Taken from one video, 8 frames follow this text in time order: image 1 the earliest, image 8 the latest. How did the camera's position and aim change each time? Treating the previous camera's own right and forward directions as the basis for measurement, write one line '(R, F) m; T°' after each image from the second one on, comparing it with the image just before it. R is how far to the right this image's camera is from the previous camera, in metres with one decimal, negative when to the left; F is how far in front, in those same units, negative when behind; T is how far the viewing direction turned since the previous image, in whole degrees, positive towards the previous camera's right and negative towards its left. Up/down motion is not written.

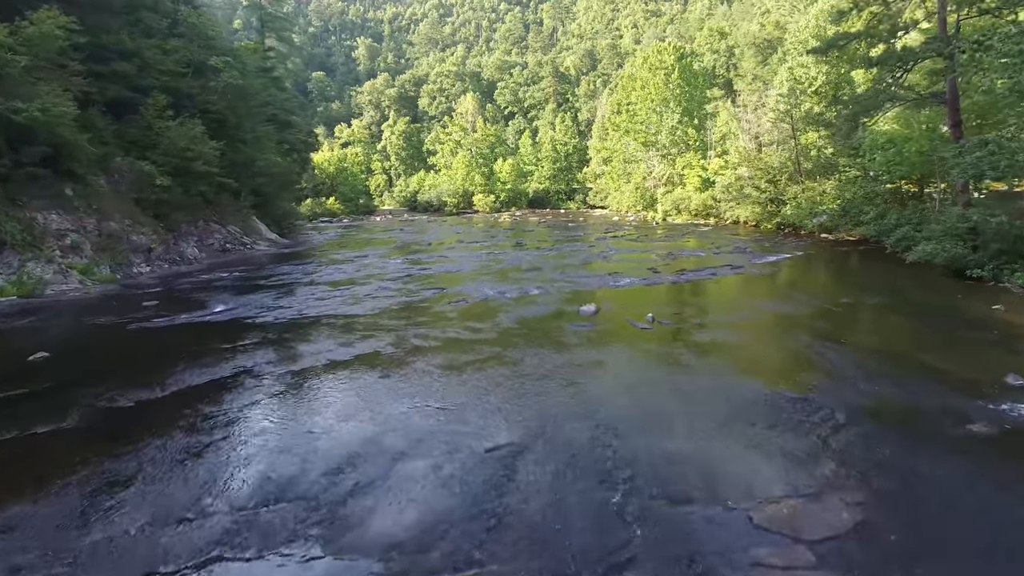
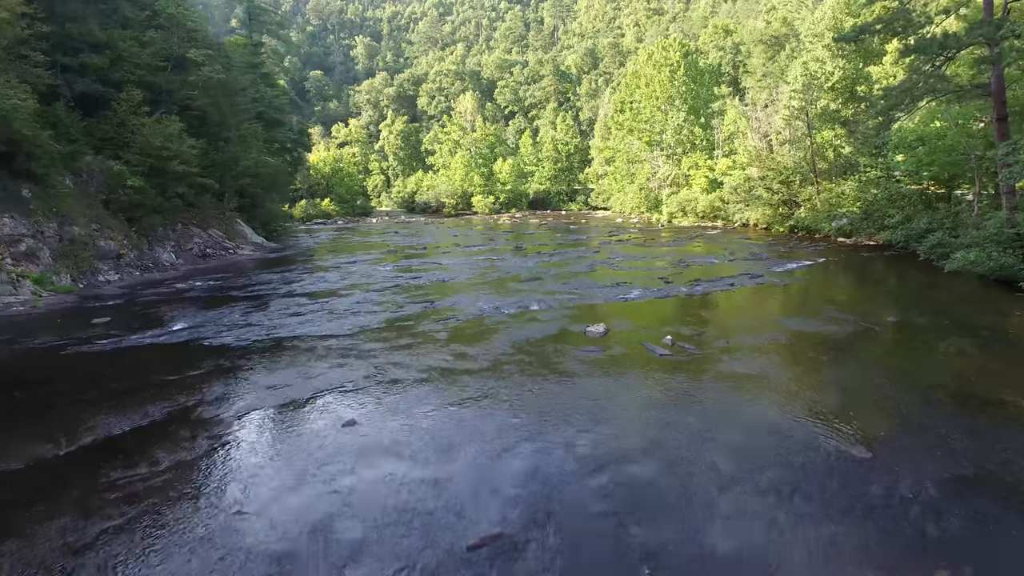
(0.0, +1.7) m; 0°
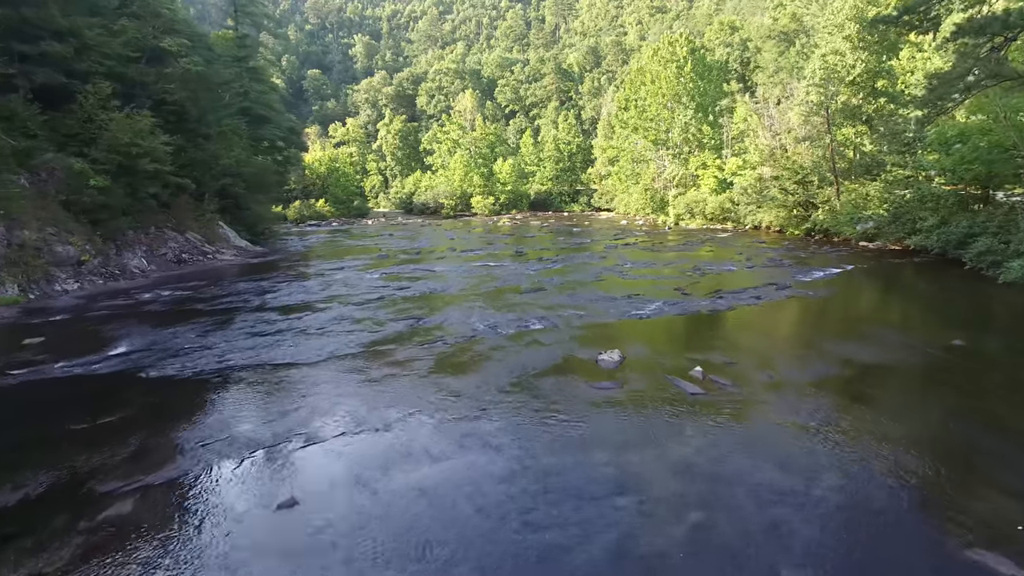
(0.0, +1.9) m; 0°
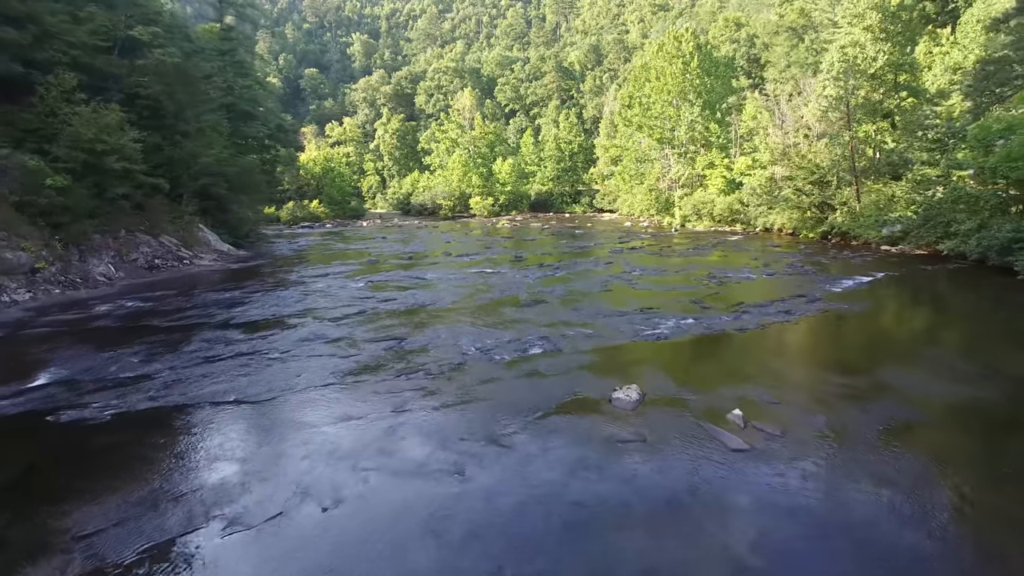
(0.0, +1.7) m; 0°
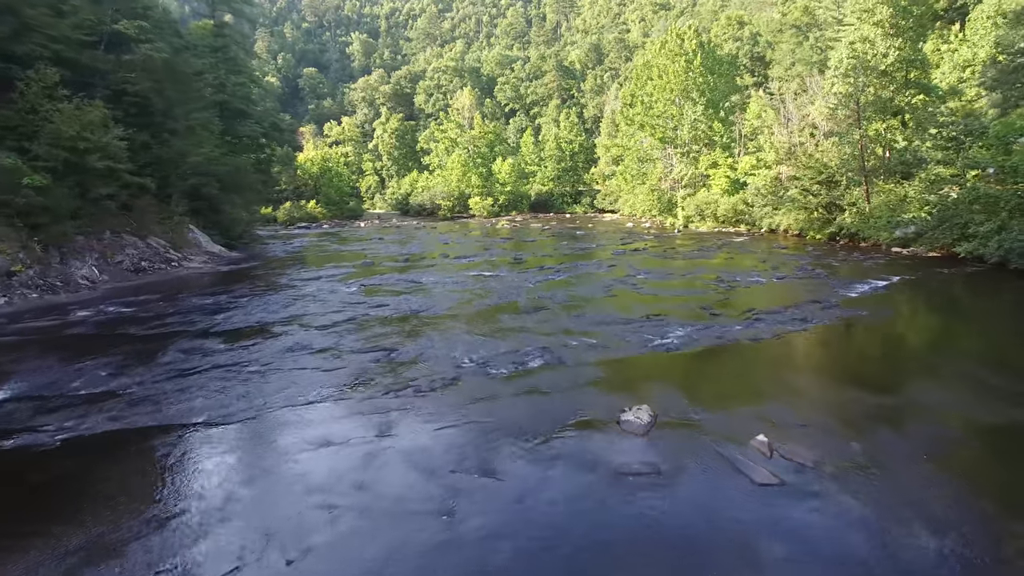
(0.0, +0.8) m; 0°
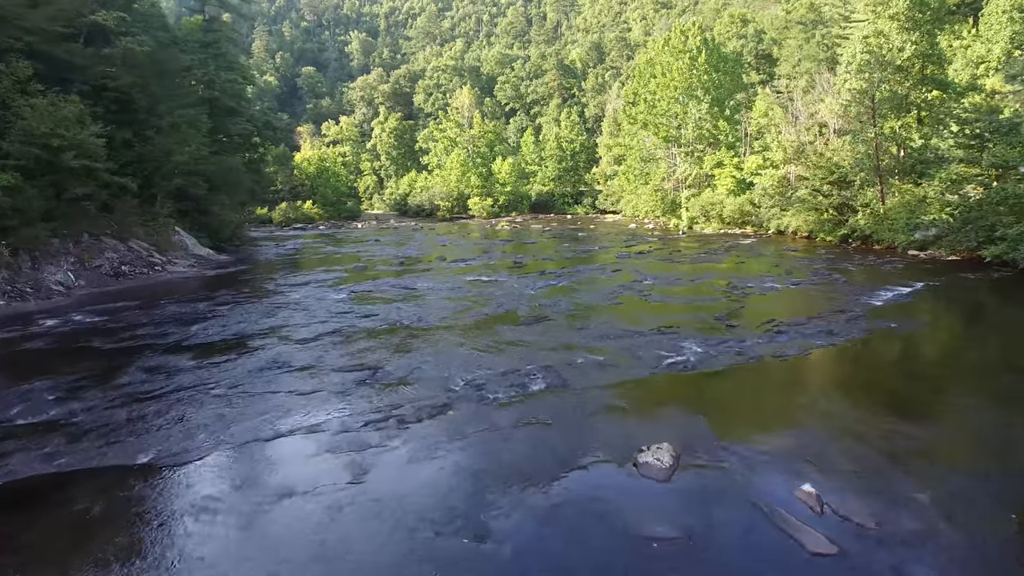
(0.0, +1.1) m; 0°
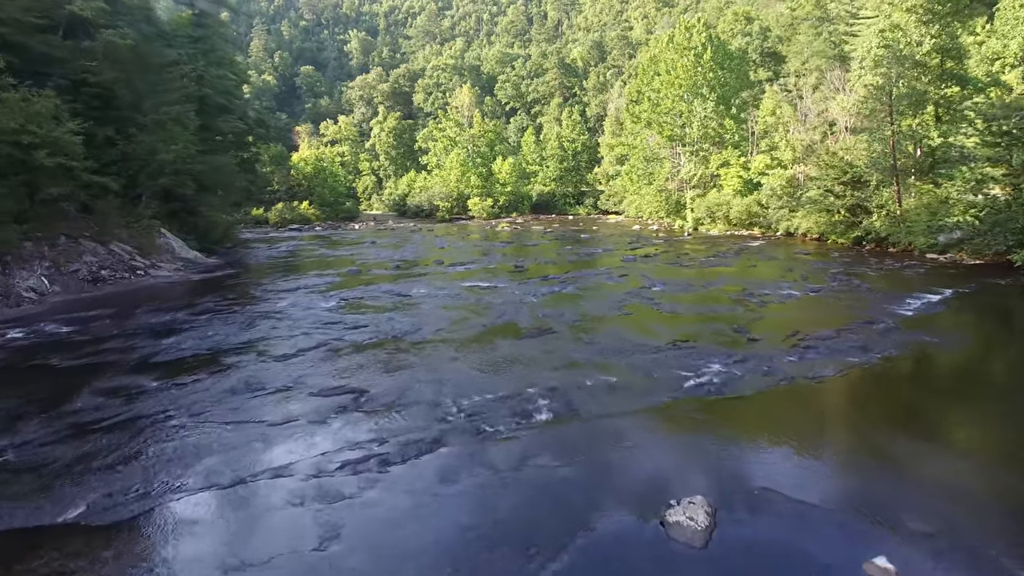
(0.0, +1.1) m; 0°
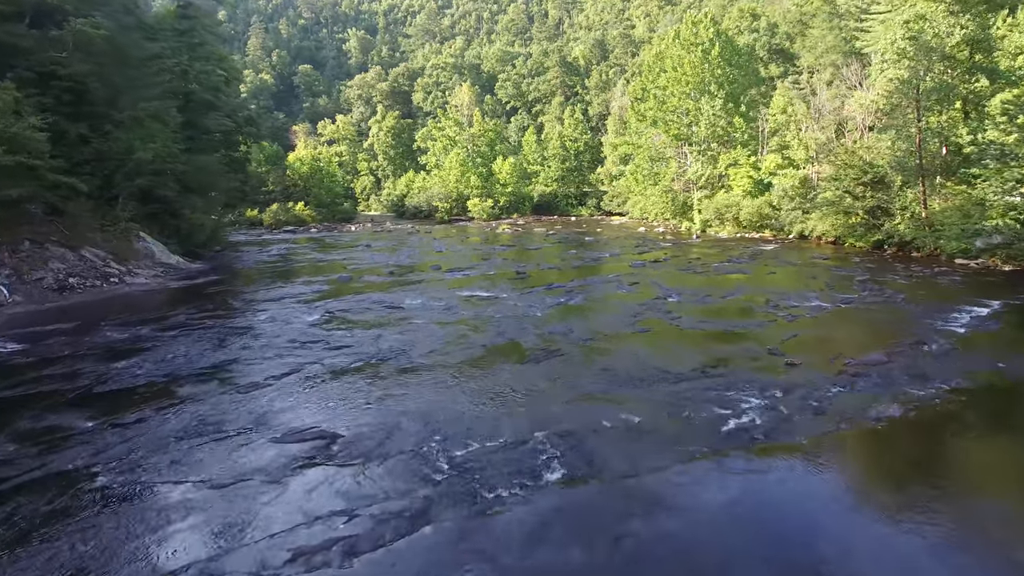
(0.0, +1.5) m; 0°
